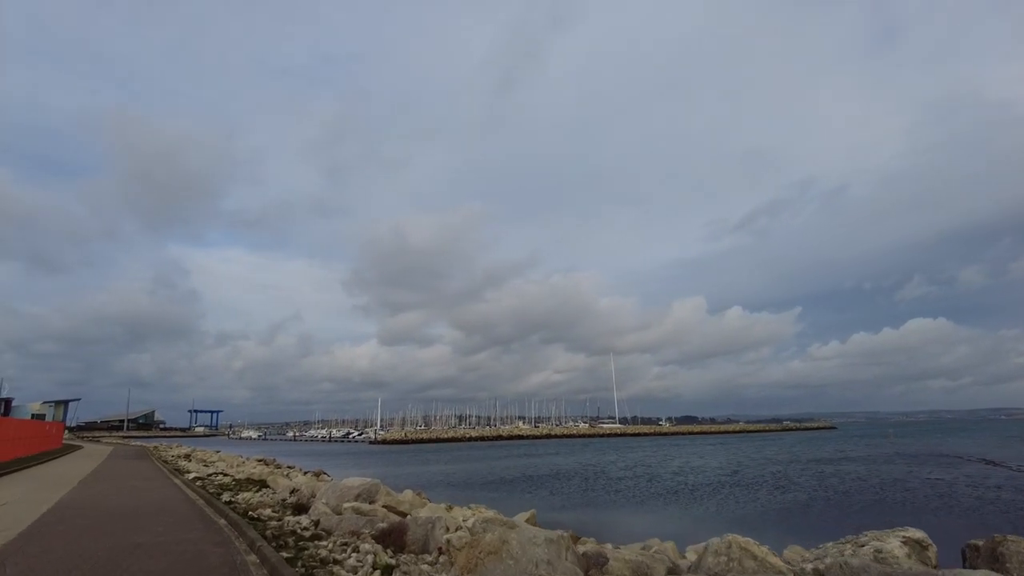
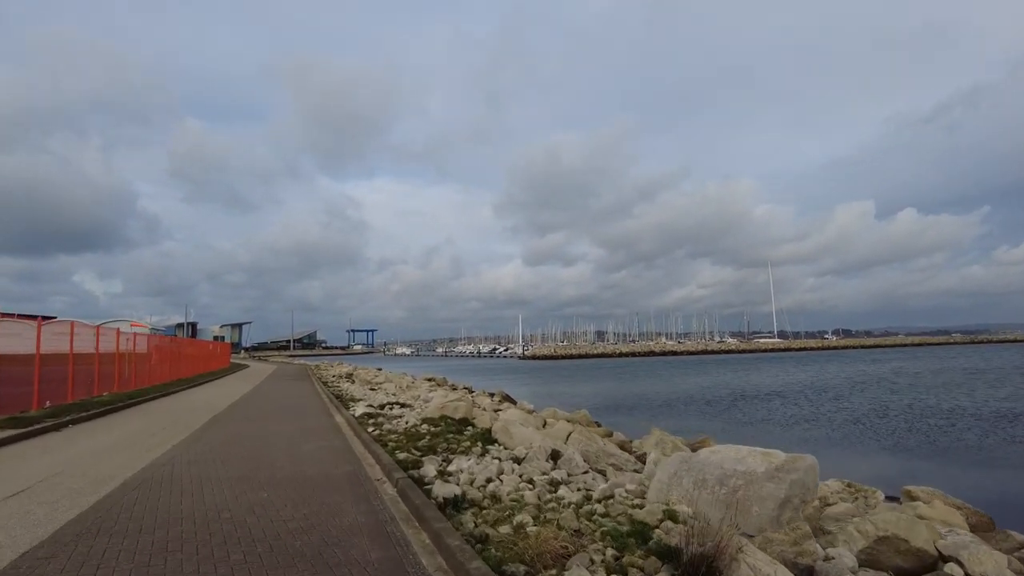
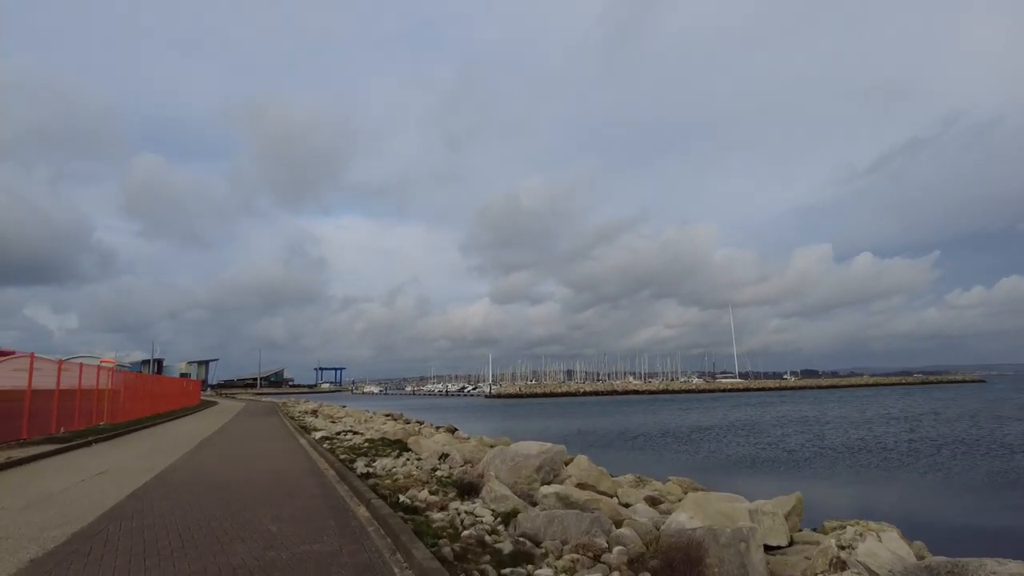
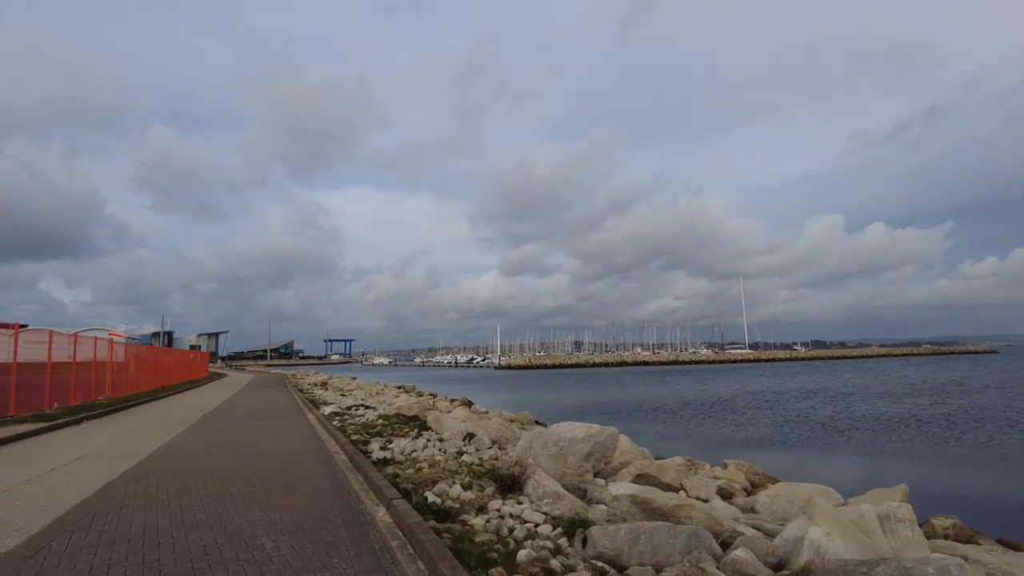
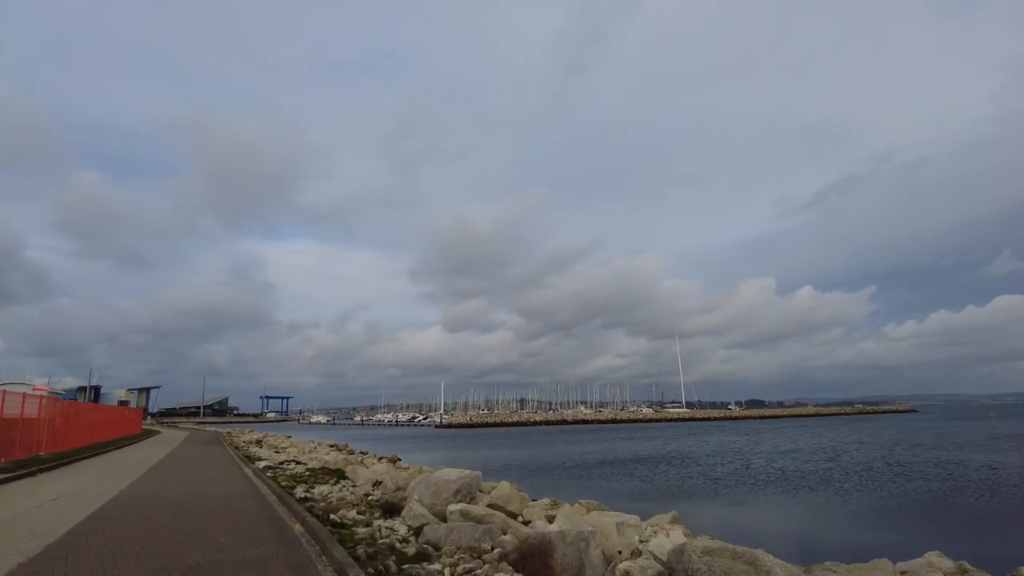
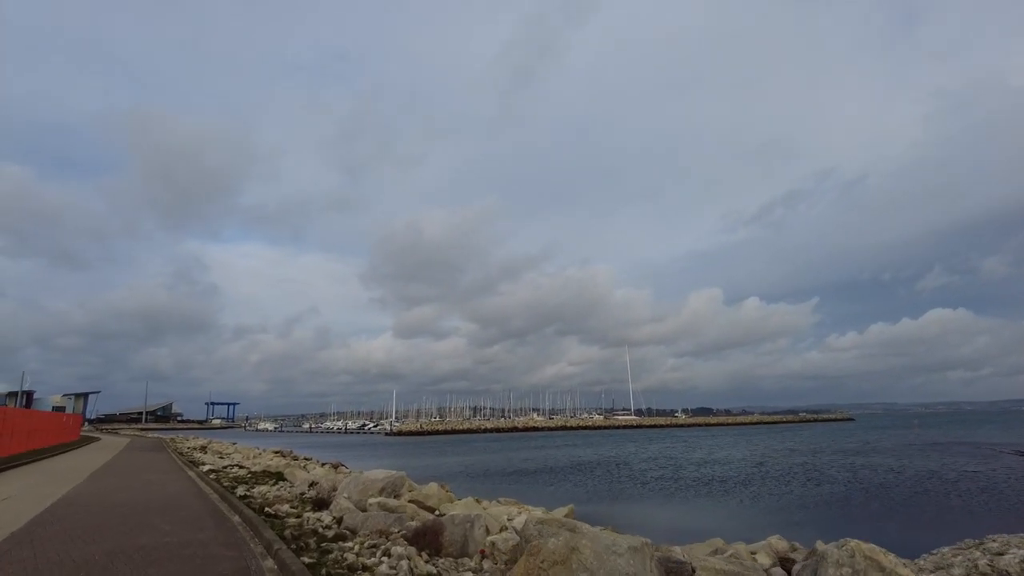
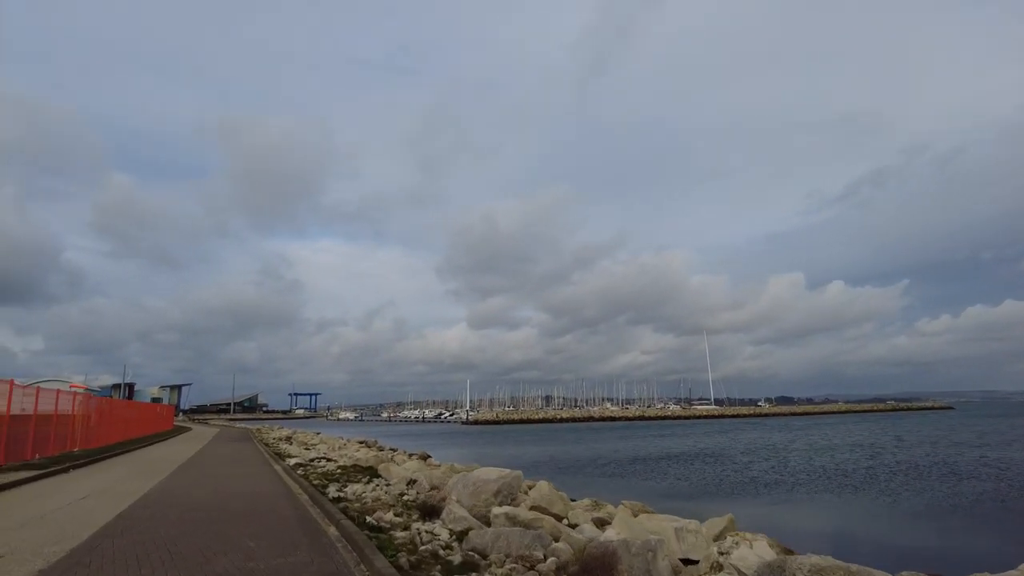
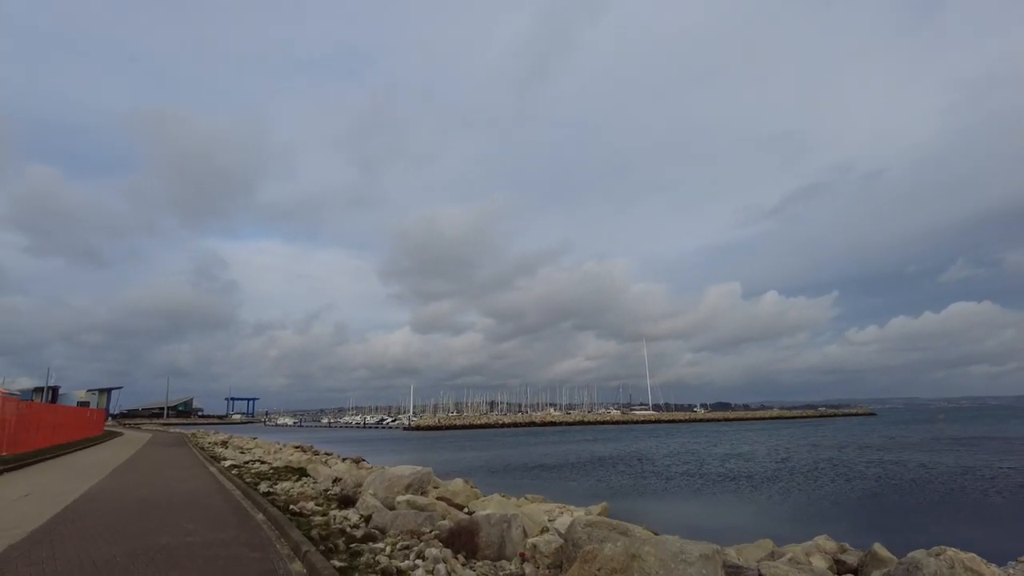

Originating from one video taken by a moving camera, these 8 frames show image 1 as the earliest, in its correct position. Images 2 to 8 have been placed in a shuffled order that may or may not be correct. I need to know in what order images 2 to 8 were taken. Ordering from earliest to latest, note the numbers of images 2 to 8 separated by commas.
6, 8, 5, 7, 3, 4, 2
